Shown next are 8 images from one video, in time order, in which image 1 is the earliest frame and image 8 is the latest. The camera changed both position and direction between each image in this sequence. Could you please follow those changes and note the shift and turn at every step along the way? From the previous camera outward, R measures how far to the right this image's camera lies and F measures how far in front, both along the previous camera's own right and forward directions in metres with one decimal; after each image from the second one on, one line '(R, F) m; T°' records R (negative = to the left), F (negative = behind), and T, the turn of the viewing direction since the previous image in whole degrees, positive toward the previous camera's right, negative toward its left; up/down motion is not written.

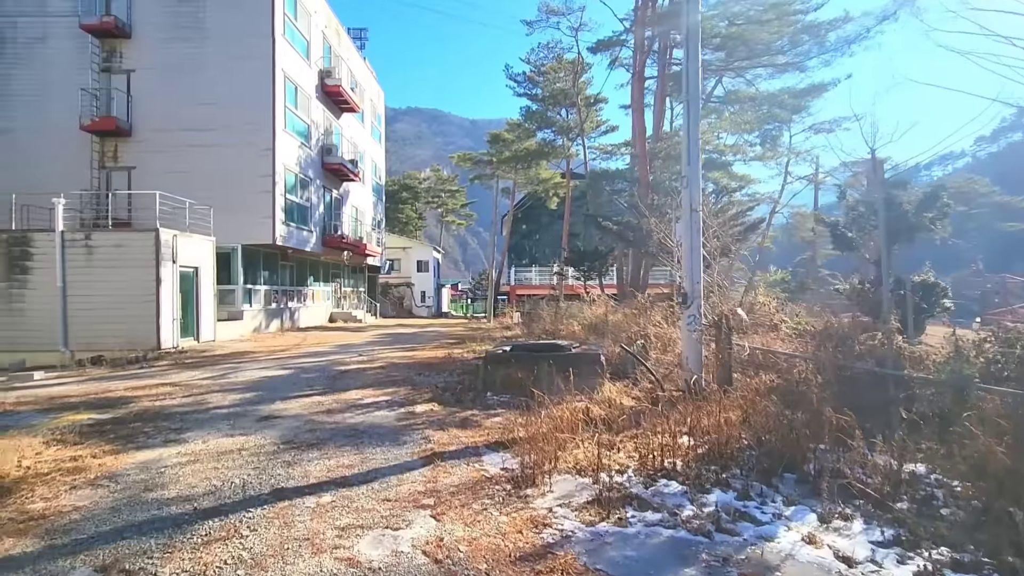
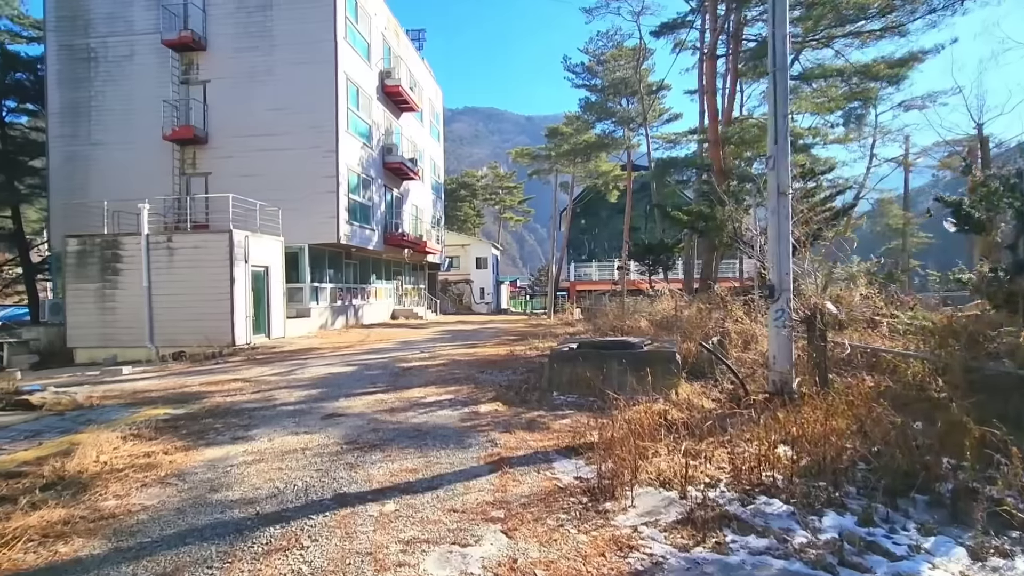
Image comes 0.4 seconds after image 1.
(-0.1, +0.4) m; -6°
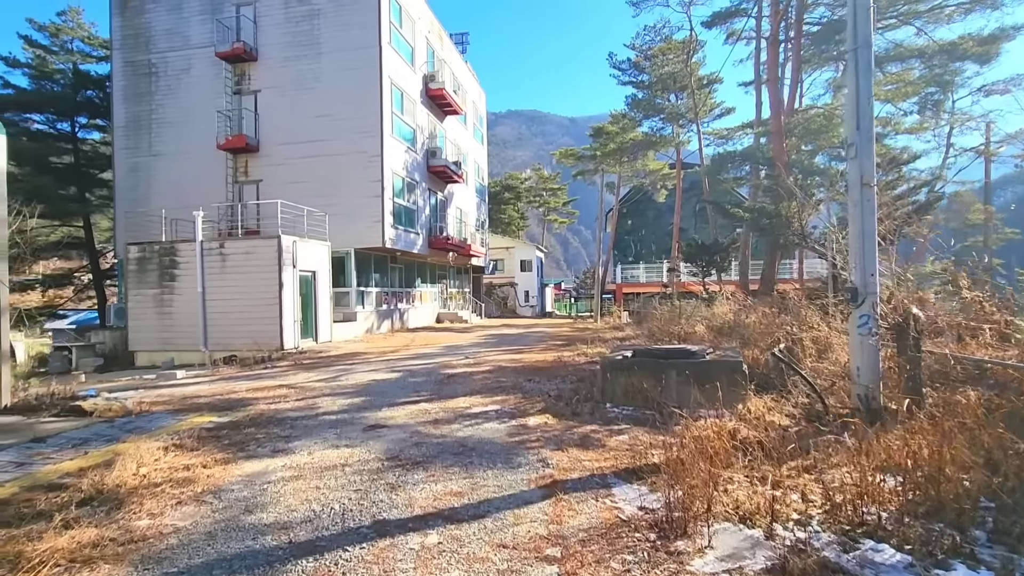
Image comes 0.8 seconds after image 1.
(-0.1, +0.4) m; -5°
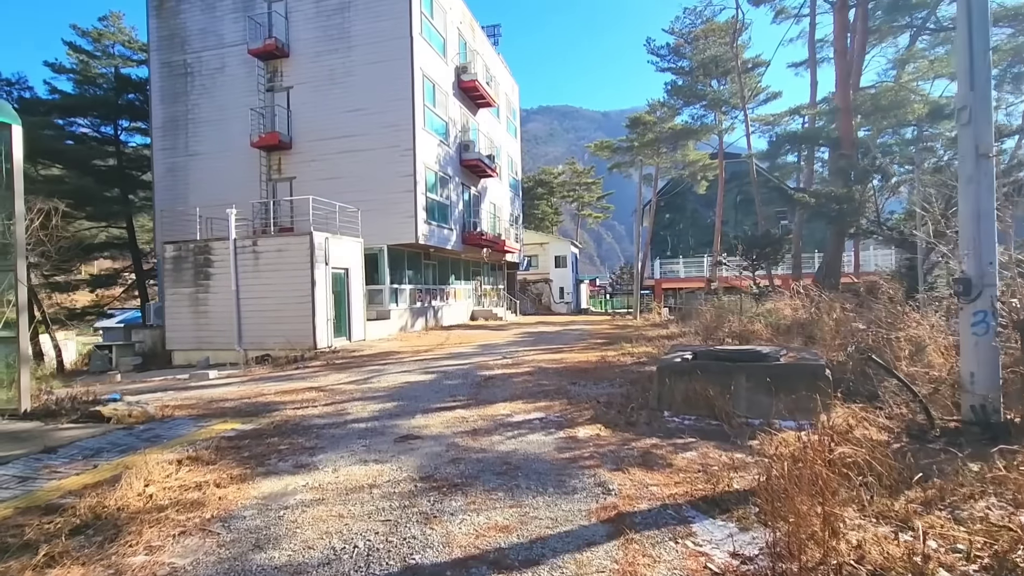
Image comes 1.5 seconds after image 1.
(-0.1, +0.7) m; -4°
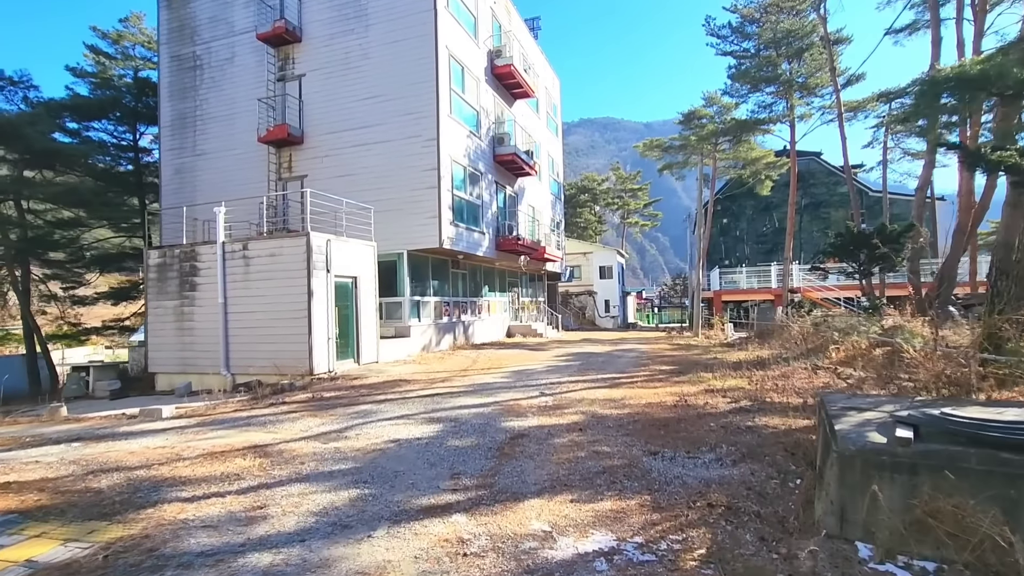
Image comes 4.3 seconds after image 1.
(0.0, +2.9) m; -5°
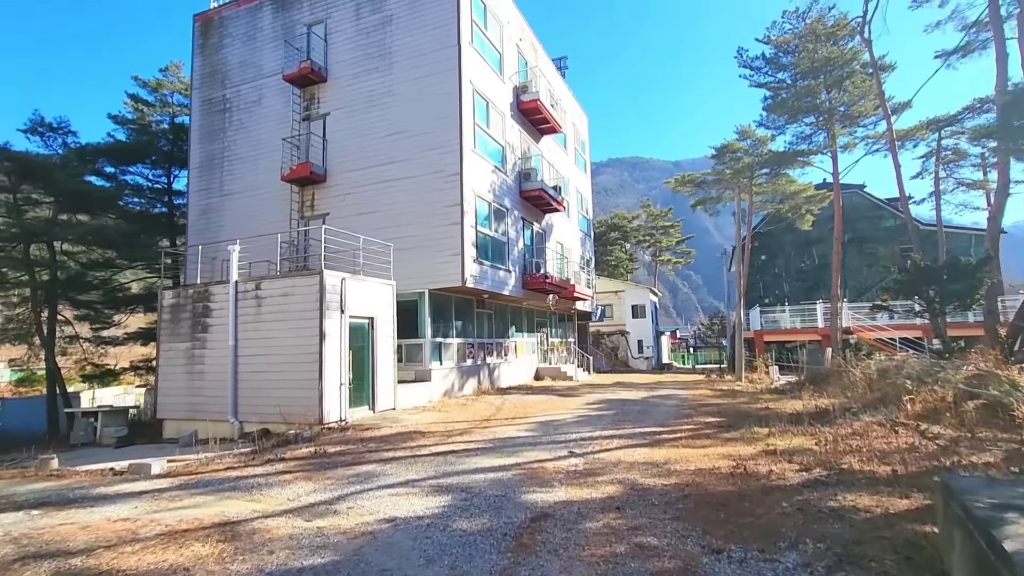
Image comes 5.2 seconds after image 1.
(+0.1, +0.9) m; -3°
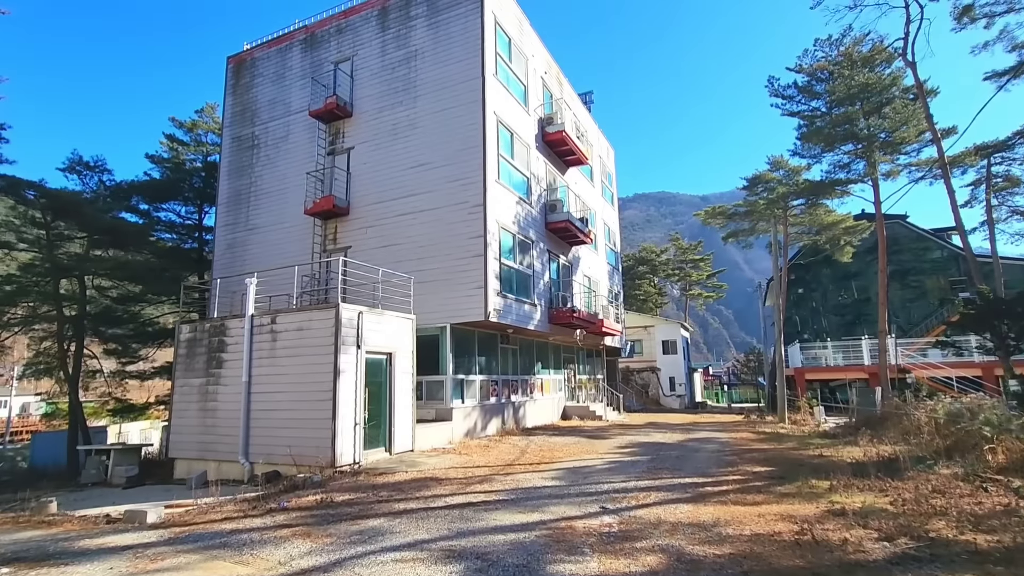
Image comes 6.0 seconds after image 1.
(0.0, +0.6) m; -3°
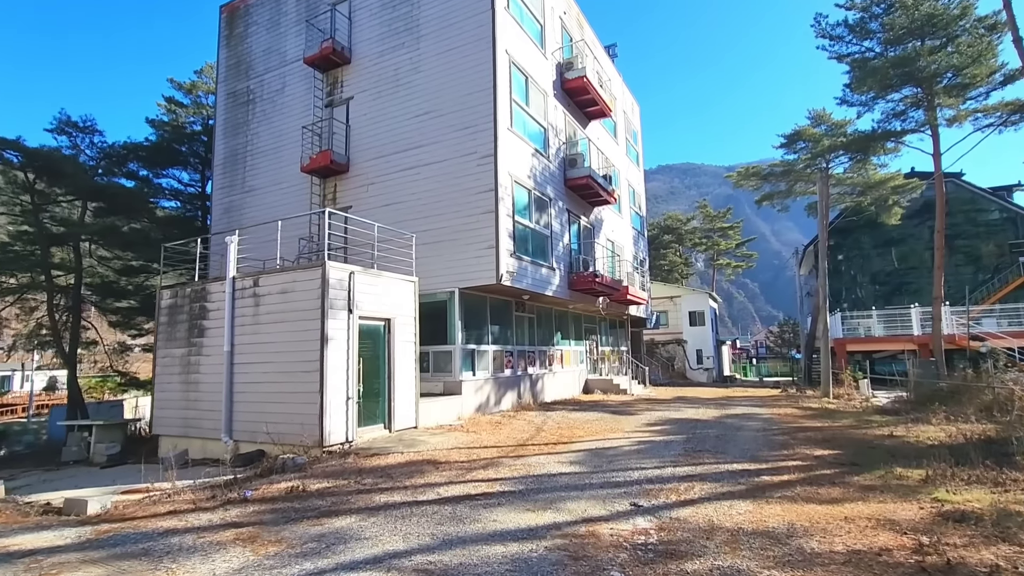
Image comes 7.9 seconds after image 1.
(+0.2, +1.5) m; -2°
